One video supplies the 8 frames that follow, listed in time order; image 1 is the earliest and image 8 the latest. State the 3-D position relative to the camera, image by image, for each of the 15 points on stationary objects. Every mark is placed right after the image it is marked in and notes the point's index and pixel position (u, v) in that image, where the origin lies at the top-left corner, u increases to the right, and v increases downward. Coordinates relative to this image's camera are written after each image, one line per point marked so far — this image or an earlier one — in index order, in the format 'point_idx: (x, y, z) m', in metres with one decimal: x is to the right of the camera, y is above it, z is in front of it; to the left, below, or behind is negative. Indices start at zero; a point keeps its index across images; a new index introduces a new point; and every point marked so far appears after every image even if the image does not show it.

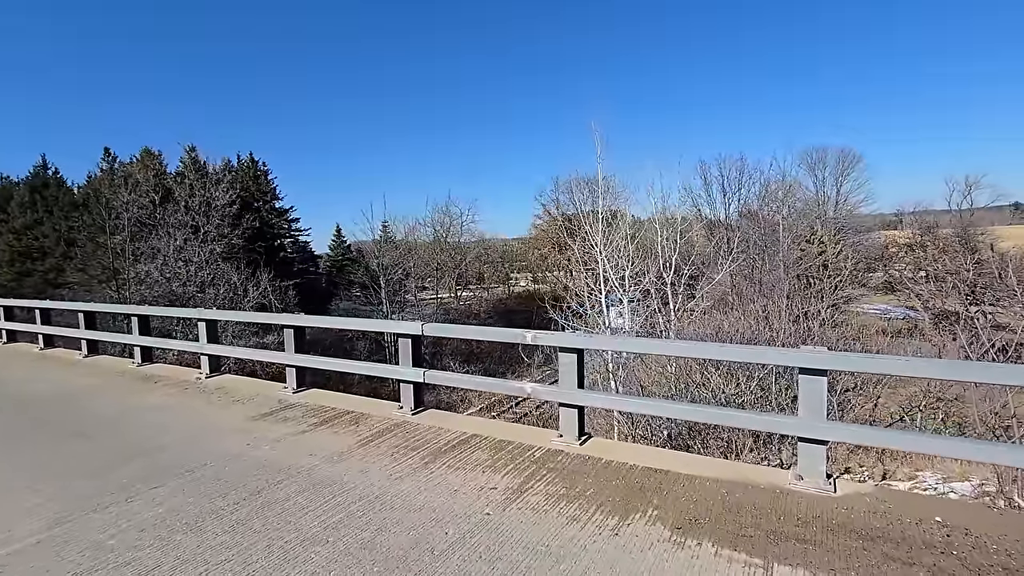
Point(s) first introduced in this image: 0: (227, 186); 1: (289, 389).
0: (-8.7, +3.1, +16.6) m
1: (-1.3, -0.6, +3.1) m
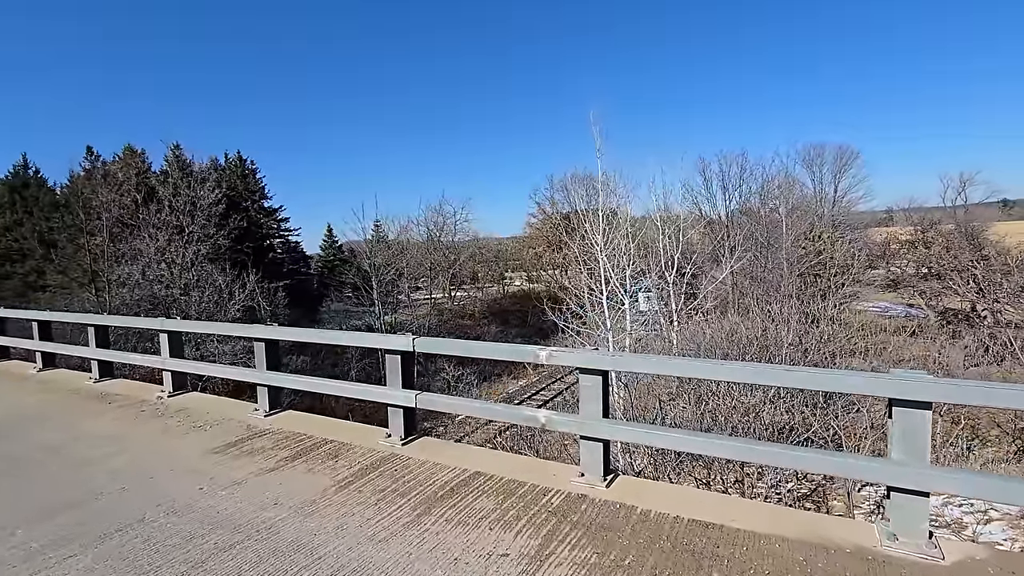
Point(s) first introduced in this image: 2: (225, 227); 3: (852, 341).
0: (-8.9, +3.0, +16.1) m
1: (-1.3, -0.6, +2.7) m
2: (-8.7, +1.8, +16.3) m
3: (+7.4, -1.1, +11.8) m
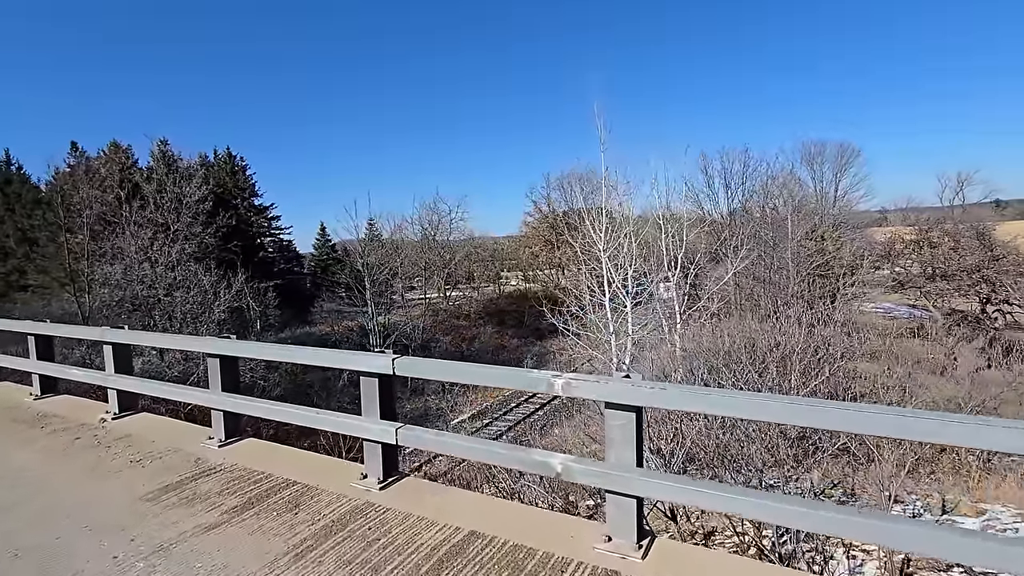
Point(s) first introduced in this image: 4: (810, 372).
0: (-9.0, +3.0, +15.6) m
1: (-1.3, -0.6, +2.3) m
2: (-8.8, +1.8, +15.8) m
3: (+7.3, -1.2, +11.4) m
4: (+5.4, -1.5, +9.8) m
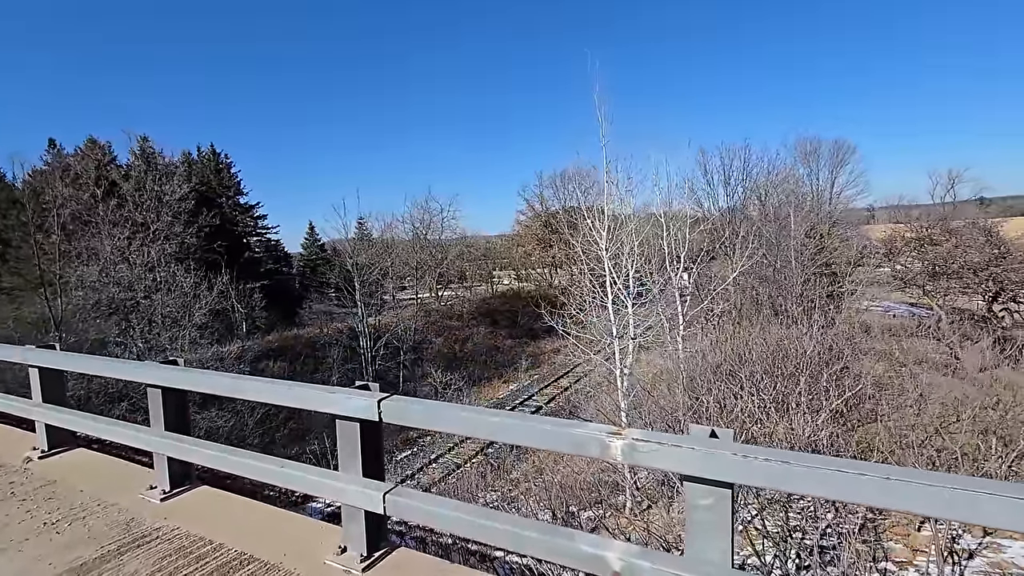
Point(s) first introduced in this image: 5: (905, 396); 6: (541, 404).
0: (-9.2, +3.0, +15.0) m
1: (-1.2, -0.7, +1.8) m
2: (-9.0, +1.8, +15.2) m
3: (+7.2, -1.1, +11.1) m
4: (+5.4, -1.5, +9.5) m
5: (+6.7, -1.9, +9.3) m
6: (+0.8, -3.3, +15.7) m
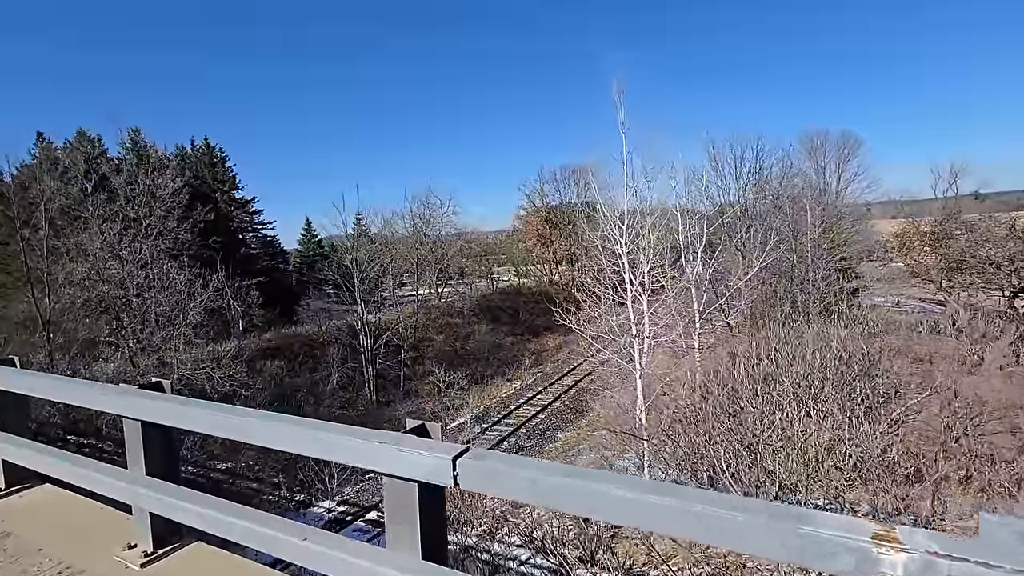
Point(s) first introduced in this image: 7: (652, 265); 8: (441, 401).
0: (-9.0, +3.1, +14.5) m
1: (-1.0, -0.7, +1.4) m
2: (-8.8, +1.9, +14.7) m
3: (+7.4, -1.1, +10.7) m
4: (+5.5, -1.4, +9.1) m
5: (+6.9, -1.8, +8.9) m
6: (+1.0, -3.2, +15.3) m
7: (+3.0, +0.5, +11.3) m
8: (-2.1, -3.3, +15.7) m
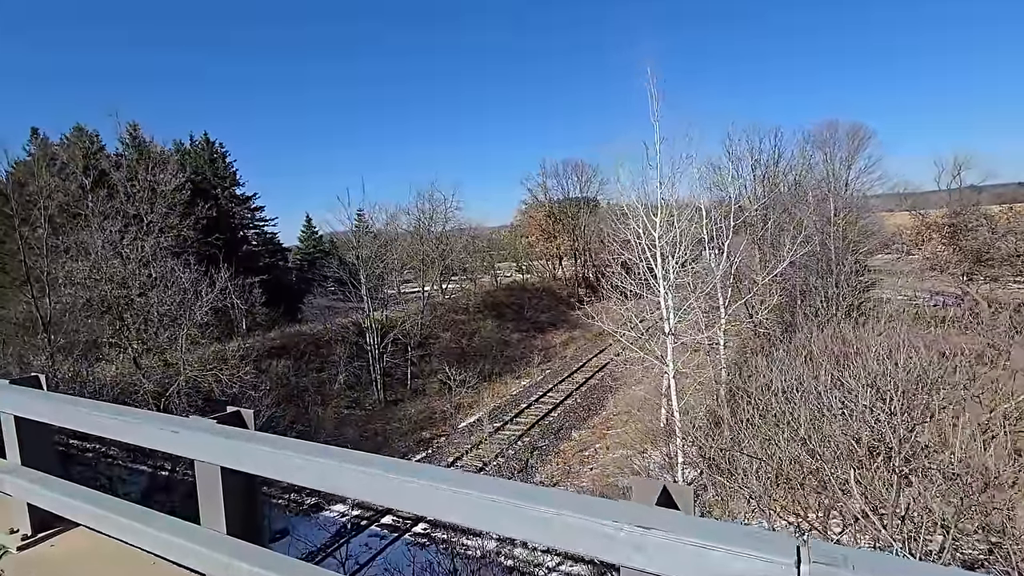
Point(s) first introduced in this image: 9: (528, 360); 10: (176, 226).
0: (-8.8, +3.1, +14.1) m
1: (-0.6, -0.7, +1.1) m
2: (-8.6, +1.9, +14.4) m
3: (+7.7, -0.9, +10.5) m
4: (+5.9, -1.3, +8.8) m
5: (+7.2, -1.7, +8.7) m
6: (+1.3, -3.1, +15.0) m
7: (+3.3, +0.6, +11.0) m
8: (-1.8, -3.2, +15.4) m
9: (+0.6, -2.5, +19.0) m
10: (-7.8, +1.5, +12.6) m
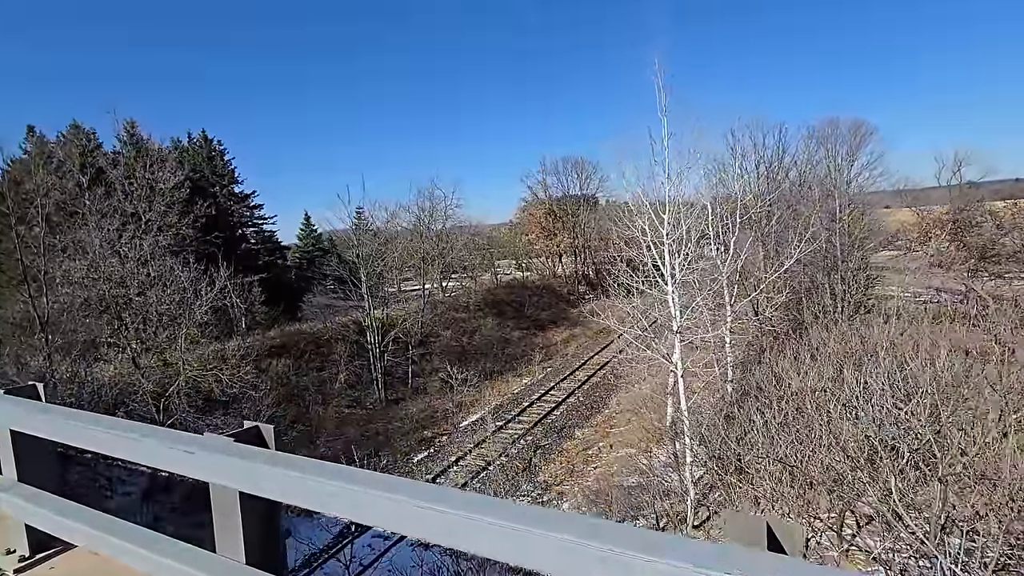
0: (-8.7, +3.1, +14.0) m
1: (-0.5, -0.7, +1.0) m
2: (-8.5, +1.9, +14.2) m
3: (+7.8, -0.9, +10.4) m
4: (+5.9, -1.3, +8.7) m
5: (+7.3, -1.6, +8.6) m
6: (+1.3, -3.1, +14.9) m
7: (+3.3, +0.7, +10.9) m
8: (-1.7, -3.1, +15.3) m
9: (+0.6, -2.5, +18.9) m
10: (-7.8, +1.5, +12.5) m
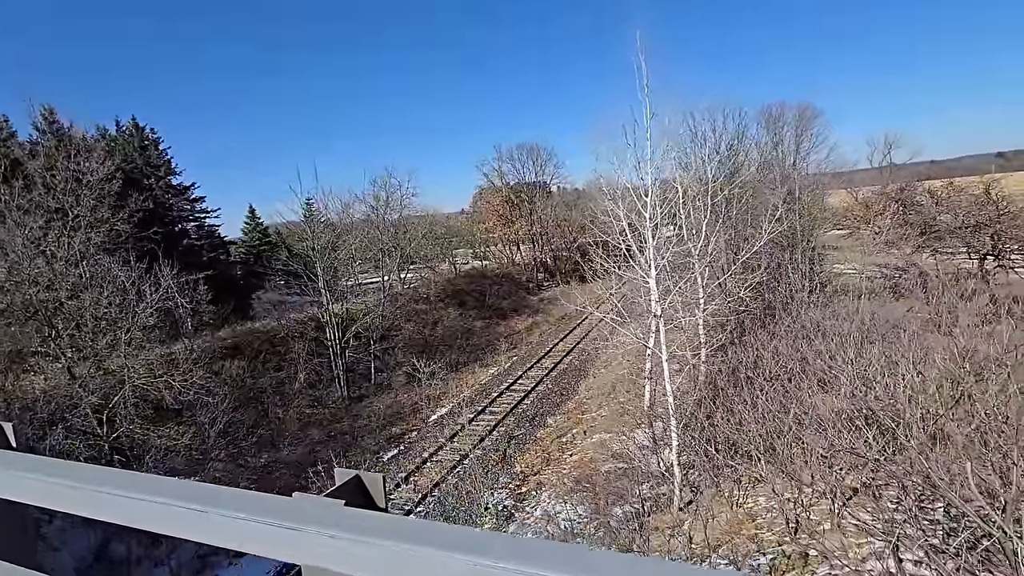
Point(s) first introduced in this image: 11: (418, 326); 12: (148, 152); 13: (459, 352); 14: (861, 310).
0: (-9.7, +3.1, +12.8) m
1: (-0.2, -0.7, +0.7) m
2: (-9.4, +1.9, +13.1) m
3: (+7.2, -0.4, +10.7) m
4: (+5.6, -0.9, +9.0) m
5: (+7.0, -1.2, +8.9) m
6: (+0.5, -2.7, +14.7) m
7: (+2.7, +1.0, +10.9) m
8: (-2.6, -2.9, +14.9) m
9: (-0.6, -2.1, +18.6) m
10: (-8.5, +1.5, +11.4) m
11: (-3.4, -1.4, +19.5) m
12: (-11.9, +4.5, +17.8) m
13: (-1.8, -2.1, +18.0) m
14: (+6.4, -0.4, +10.0) m
